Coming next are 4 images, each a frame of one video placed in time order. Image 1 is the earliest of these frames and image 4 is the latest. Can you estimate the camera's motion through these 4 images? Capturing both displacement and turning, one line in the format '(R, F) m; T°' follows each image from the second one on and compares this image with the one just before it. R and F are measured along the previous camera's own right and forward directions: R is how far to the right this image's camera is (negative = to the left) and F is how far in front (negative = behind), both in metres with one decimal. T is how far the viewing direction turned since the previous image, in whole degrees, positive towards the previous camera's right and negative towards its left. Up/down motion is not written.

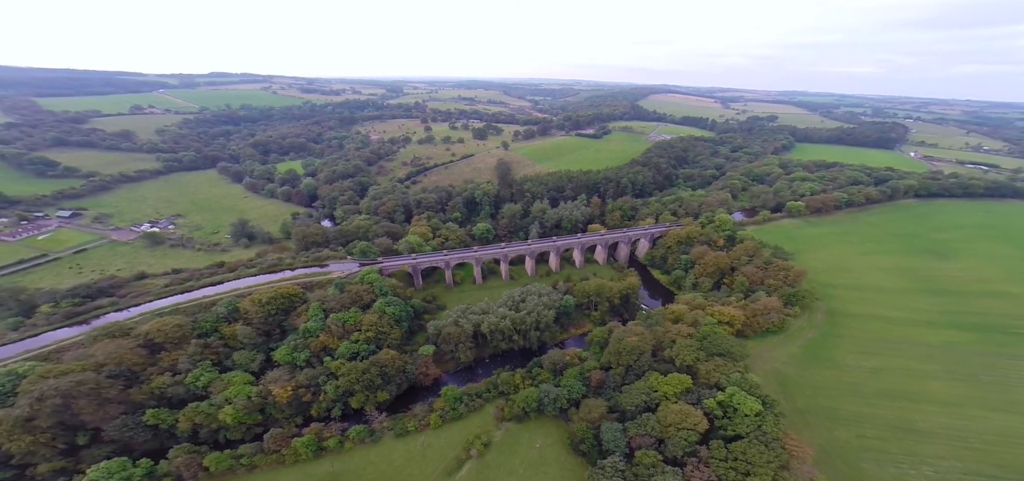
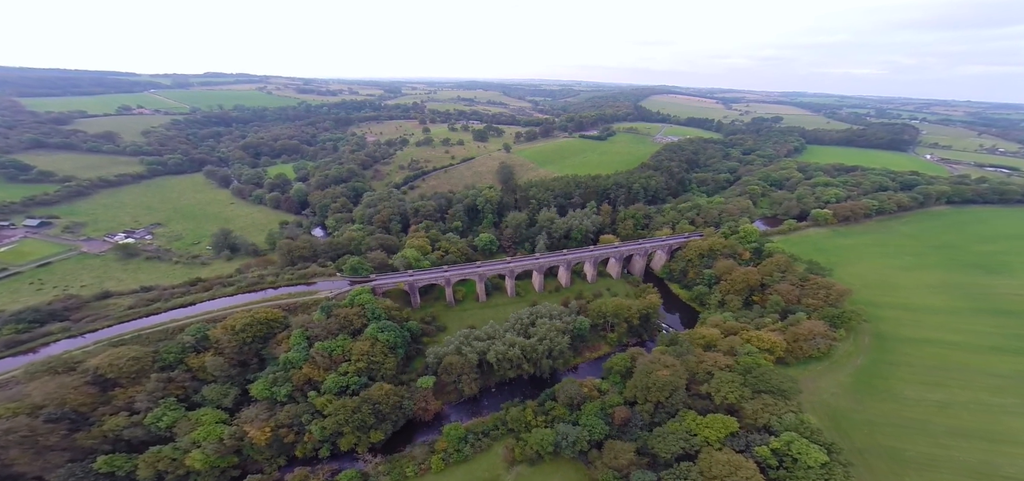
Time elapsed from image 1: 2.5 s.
(-1.4, +5.6) m; 0°
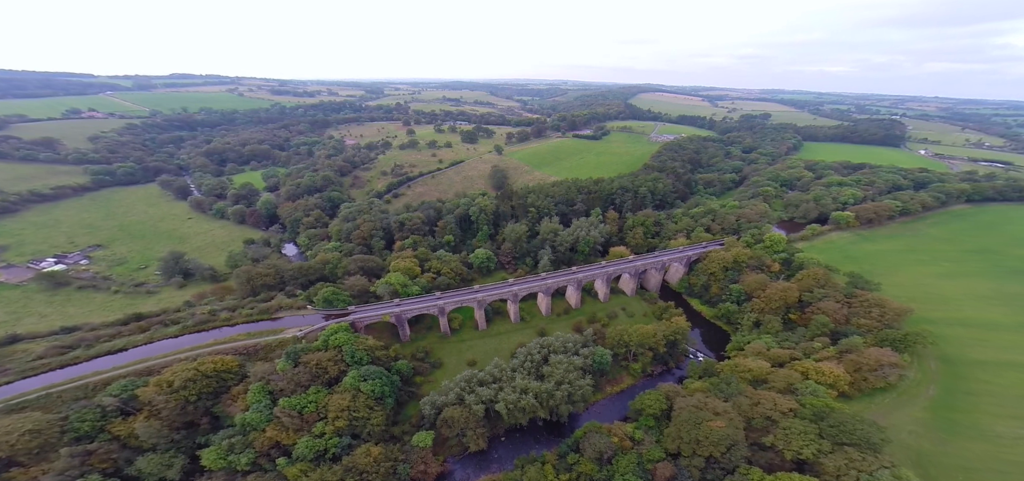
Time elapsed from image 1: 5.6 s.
(-2.2, +7.7) m; +2°
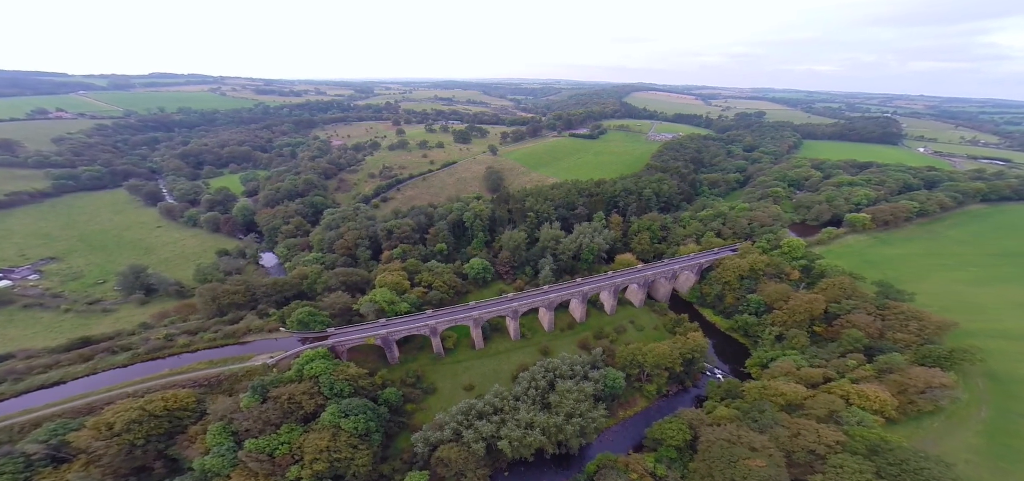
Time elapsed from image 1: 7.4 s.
(-0.8, +4.7) m; +1°
